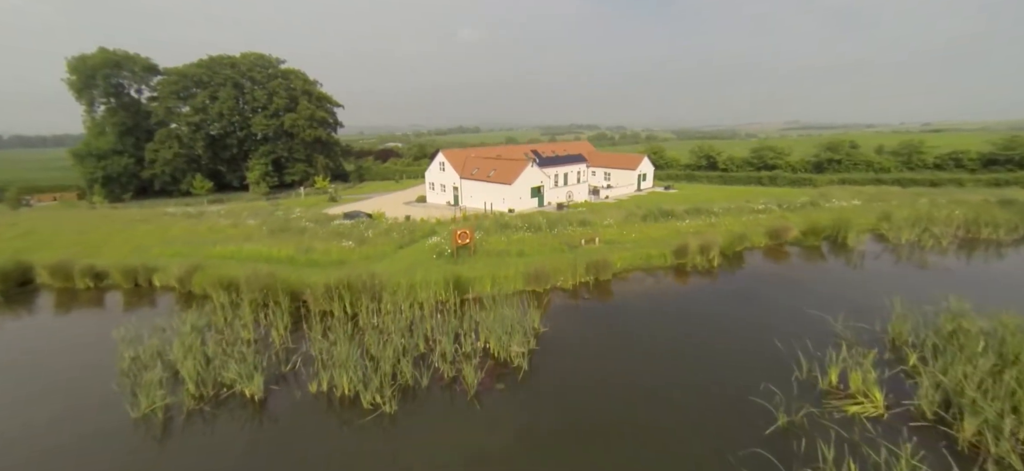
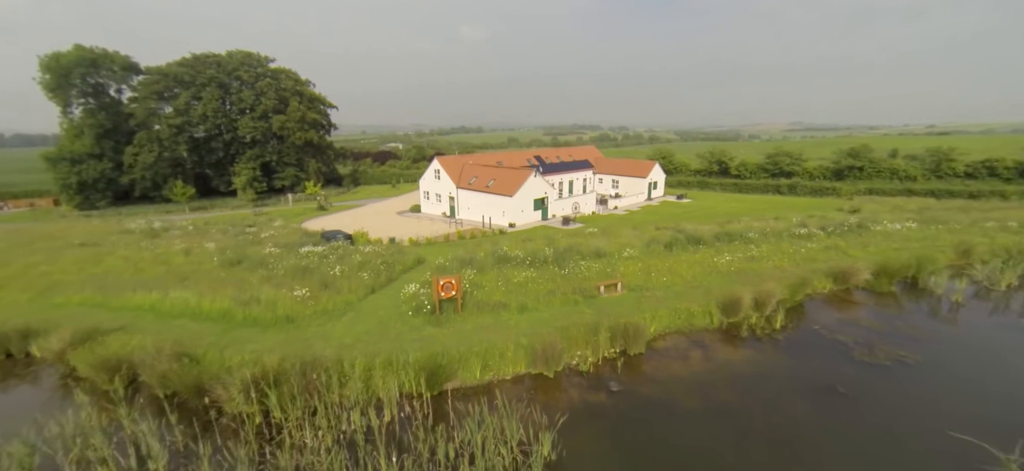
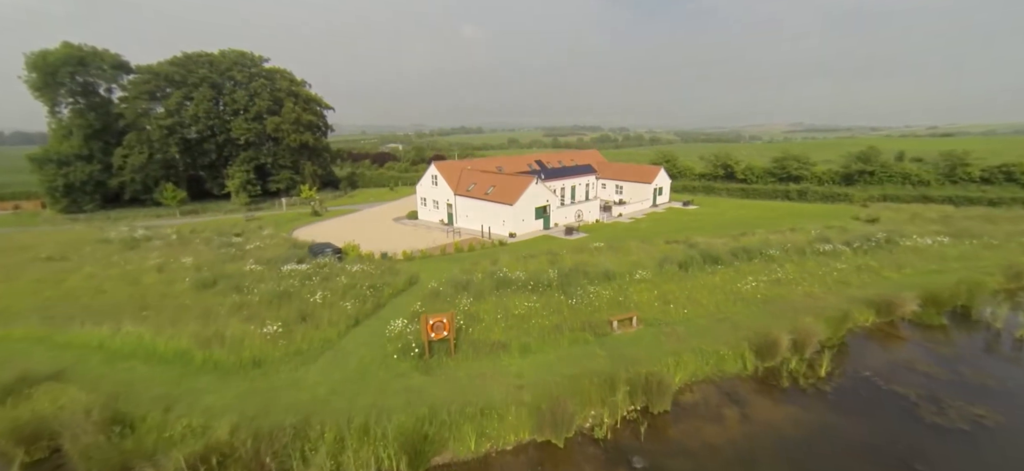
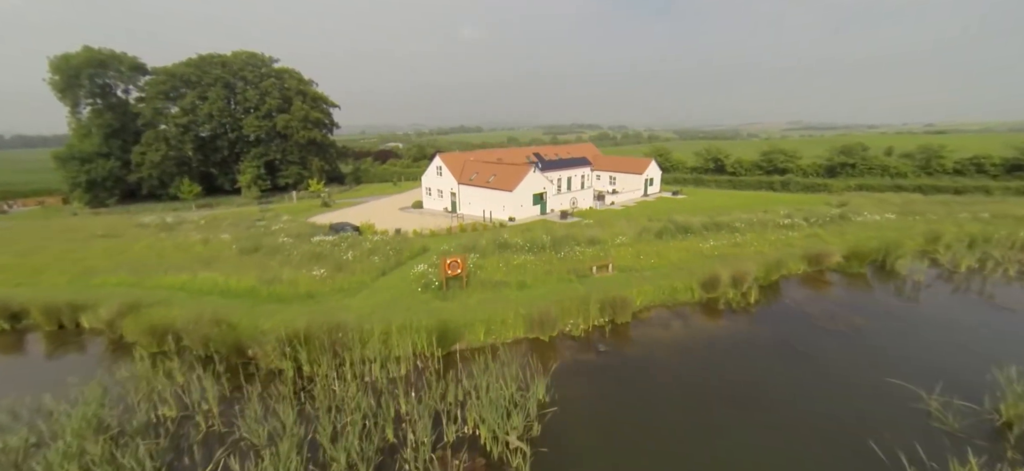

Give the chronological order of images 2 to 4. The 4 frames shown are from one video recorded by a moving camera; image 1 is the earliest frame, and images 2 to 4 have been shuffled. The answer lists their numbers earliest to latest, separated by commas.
4, 2, 3
